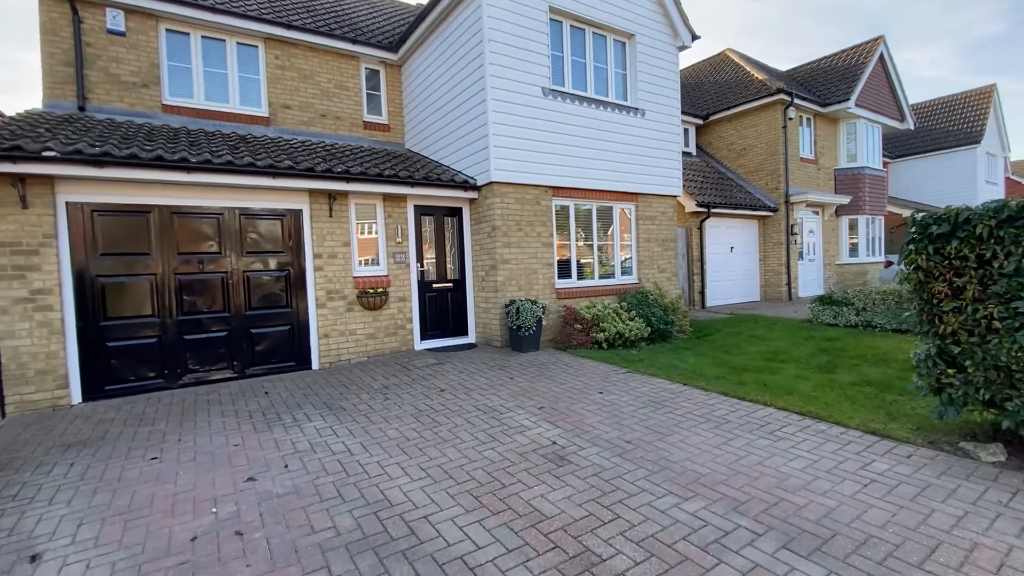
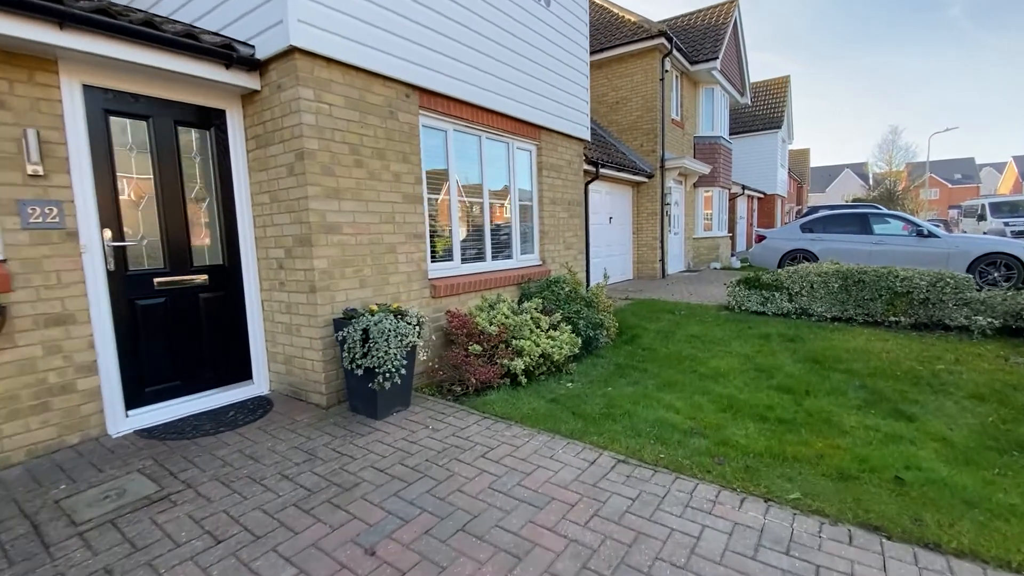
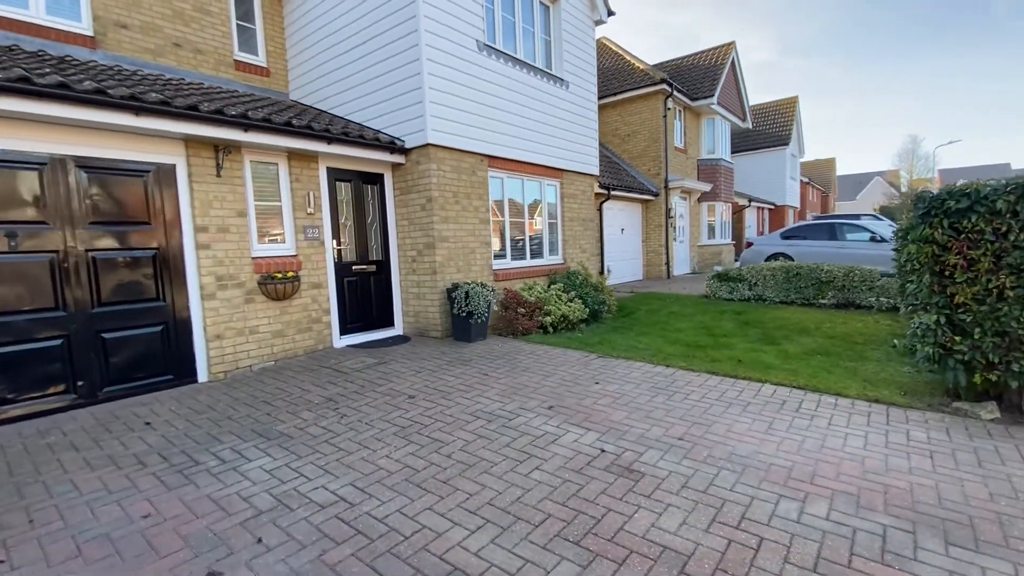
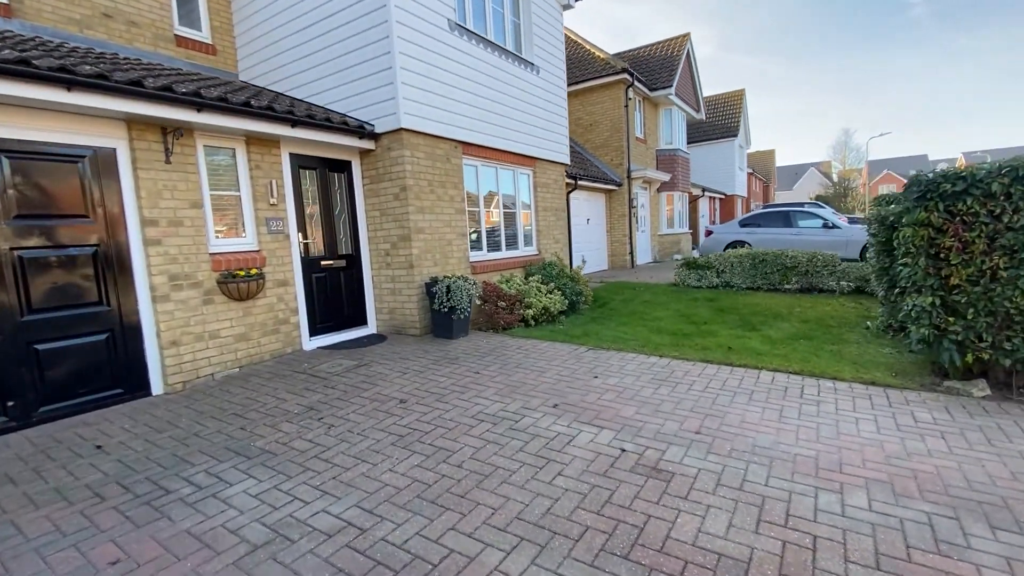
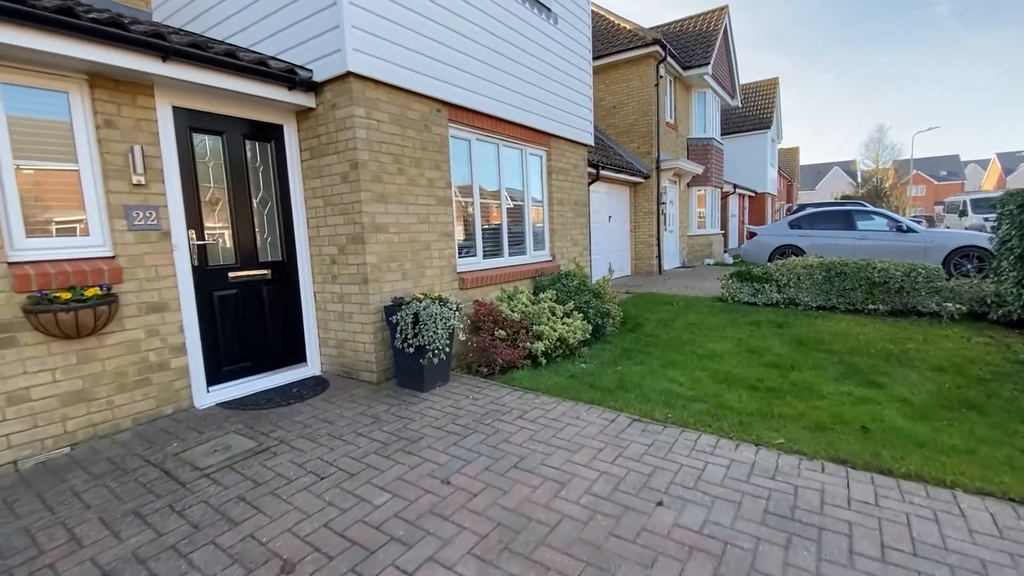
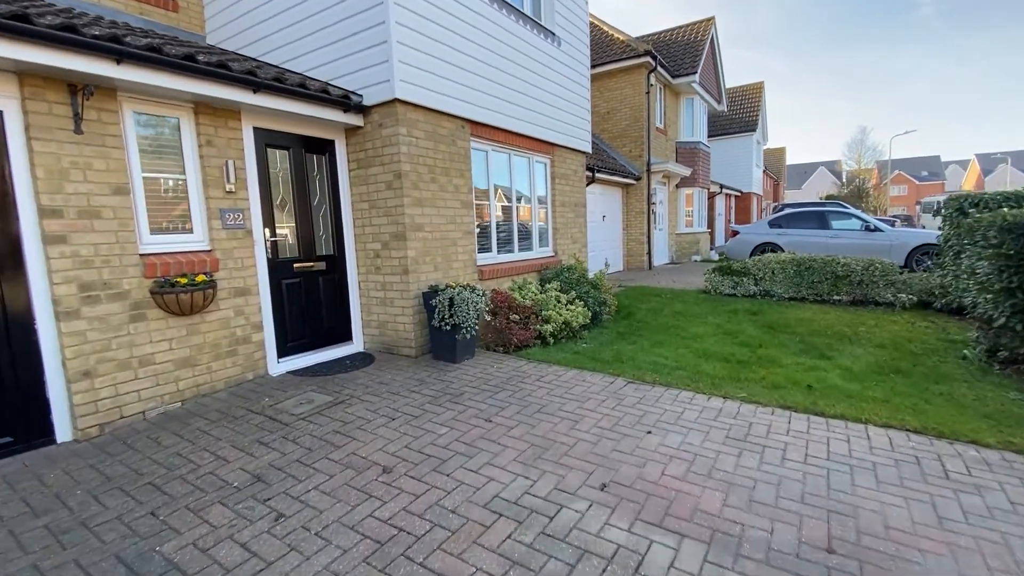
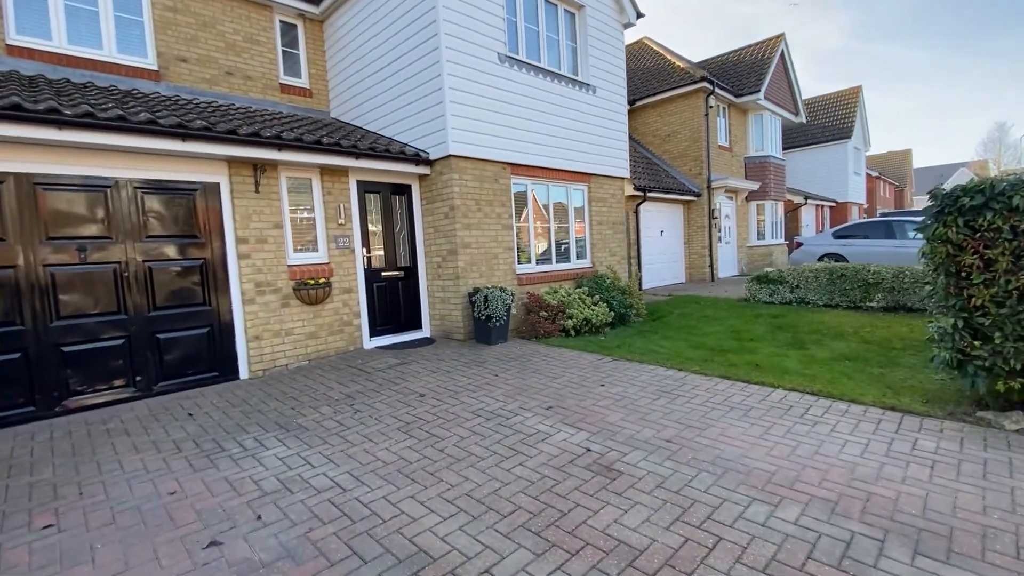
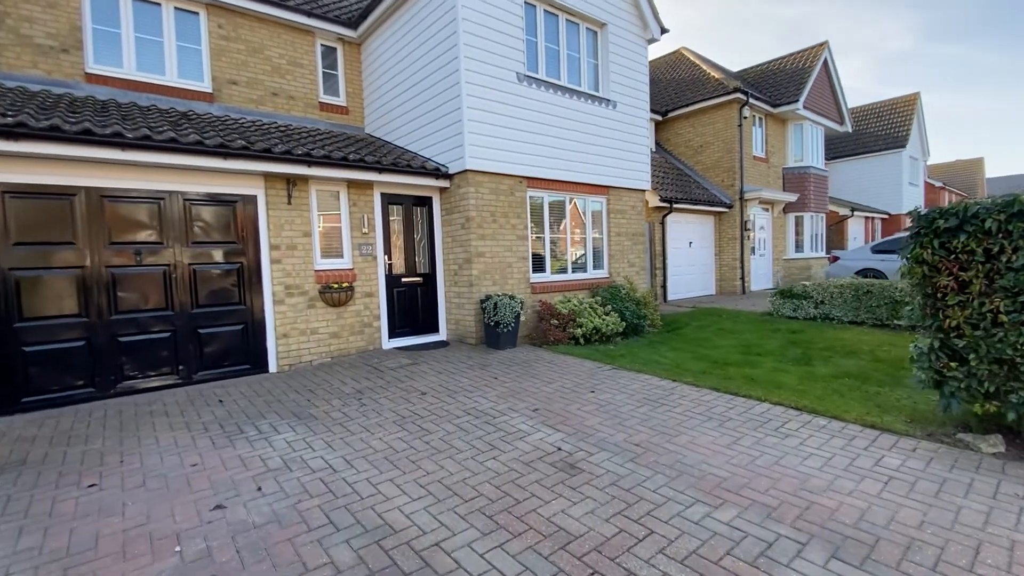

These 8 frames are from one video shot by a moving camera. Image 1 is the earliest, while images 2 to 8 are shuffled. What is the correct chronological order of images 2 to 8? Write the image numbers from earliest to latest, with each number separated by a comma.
8, 7, 3, 4, 6, 5, 2
